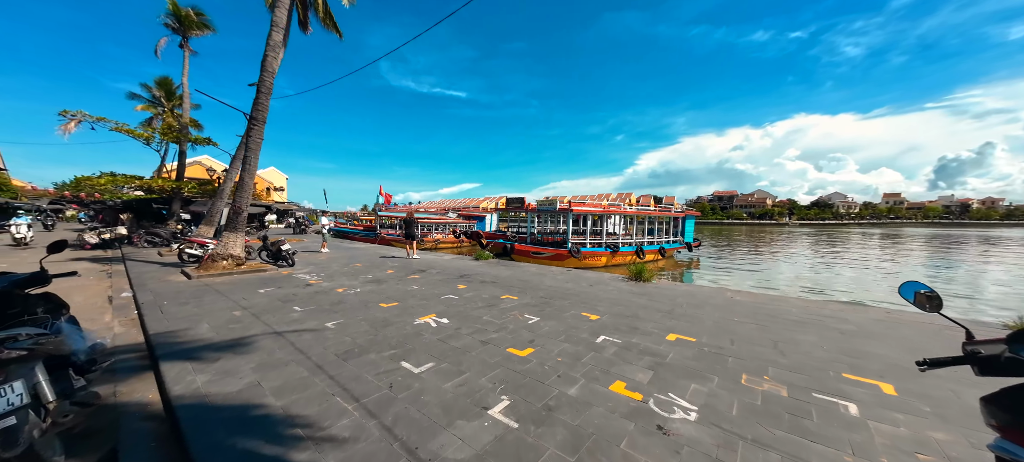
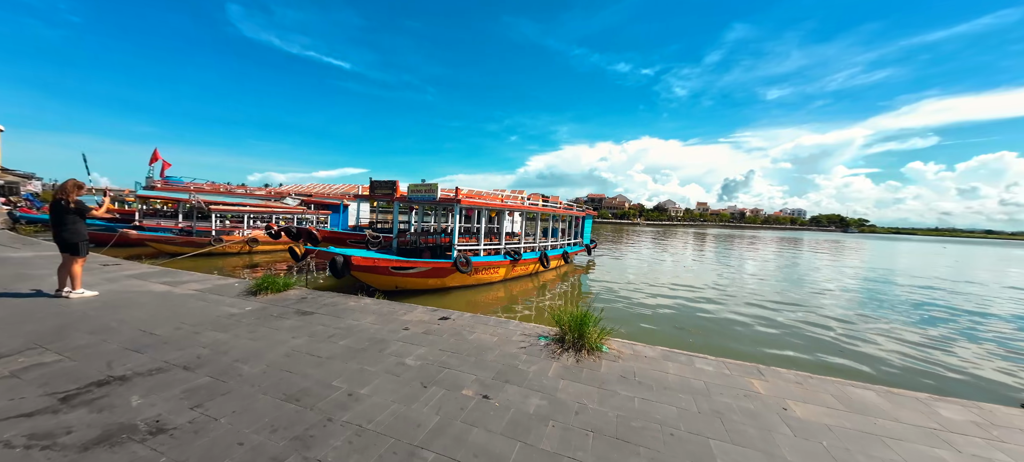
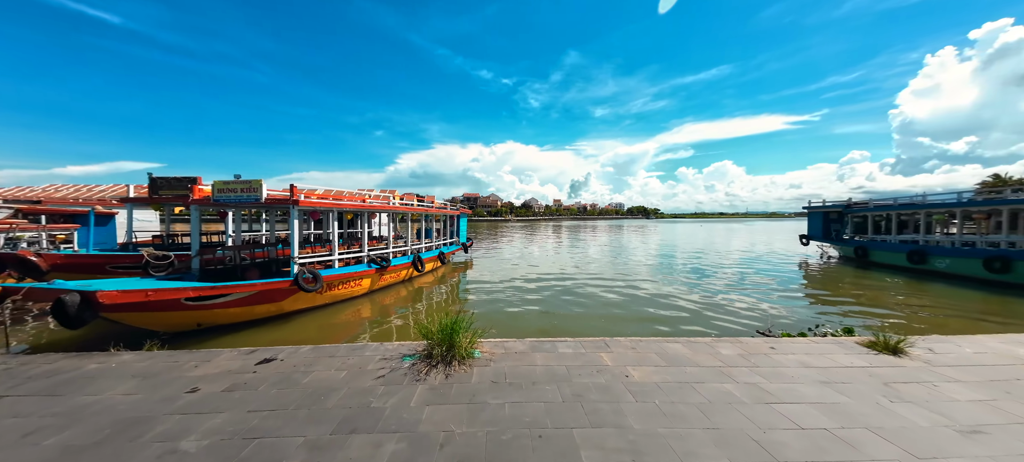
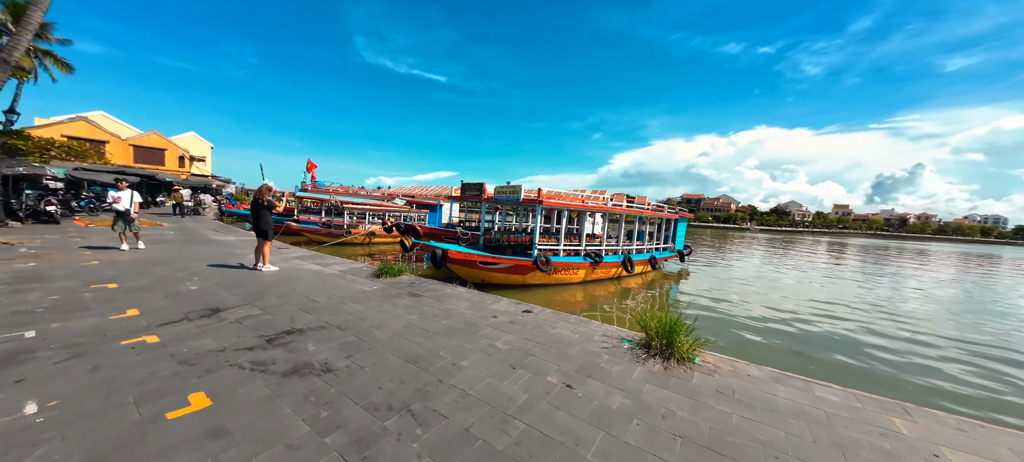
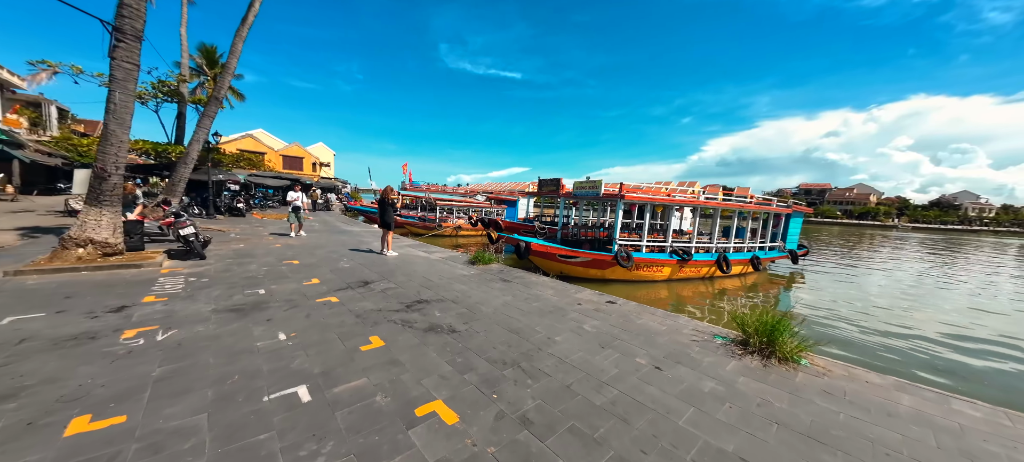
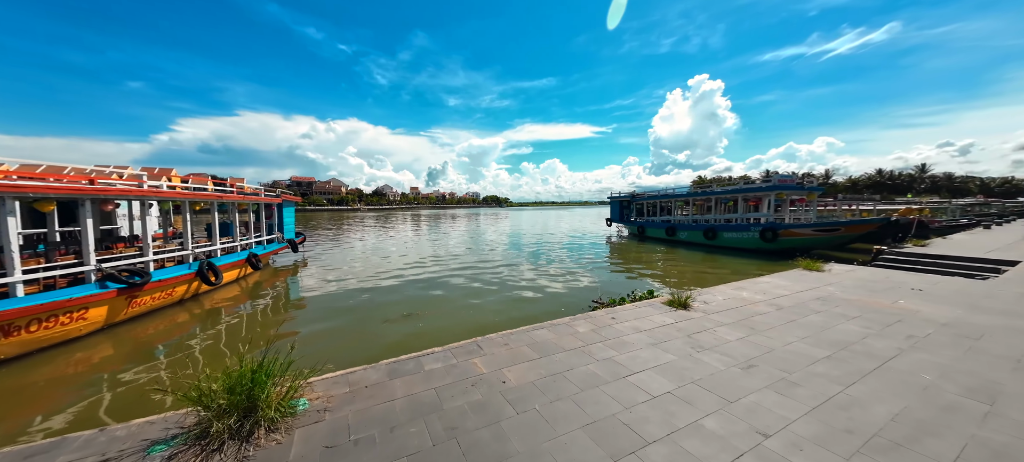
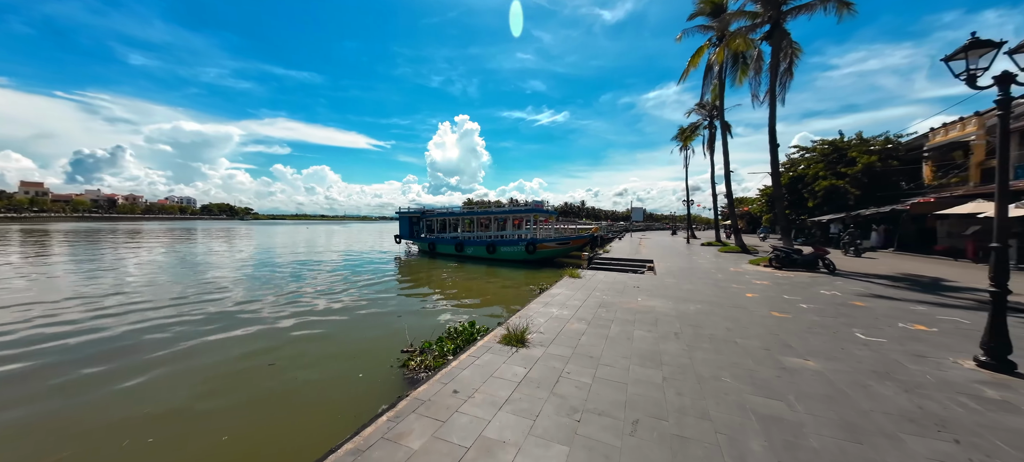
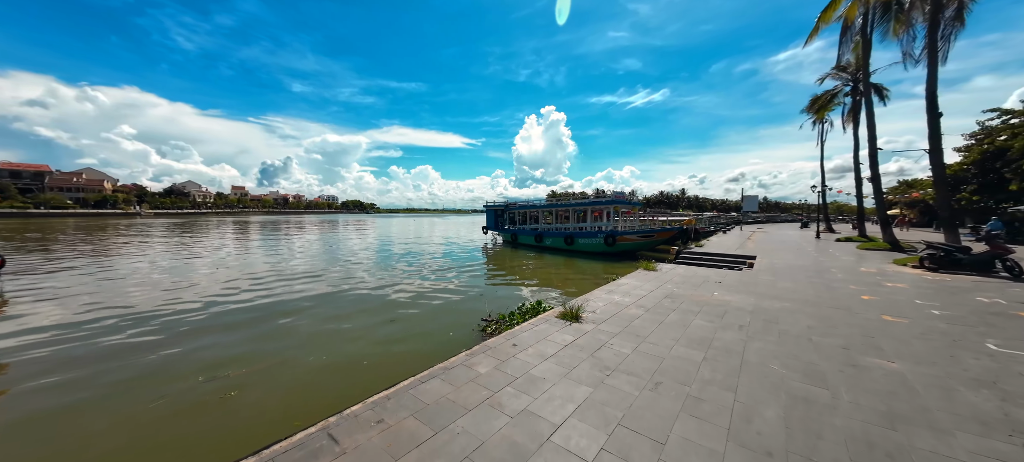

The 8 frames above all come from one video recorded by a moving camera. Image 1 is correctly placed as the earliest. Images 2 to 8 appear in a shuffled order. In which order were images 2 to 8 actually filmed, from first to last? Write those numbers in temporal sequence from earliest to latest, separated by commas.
5, 4, 2, 3, 6, 8, 7
